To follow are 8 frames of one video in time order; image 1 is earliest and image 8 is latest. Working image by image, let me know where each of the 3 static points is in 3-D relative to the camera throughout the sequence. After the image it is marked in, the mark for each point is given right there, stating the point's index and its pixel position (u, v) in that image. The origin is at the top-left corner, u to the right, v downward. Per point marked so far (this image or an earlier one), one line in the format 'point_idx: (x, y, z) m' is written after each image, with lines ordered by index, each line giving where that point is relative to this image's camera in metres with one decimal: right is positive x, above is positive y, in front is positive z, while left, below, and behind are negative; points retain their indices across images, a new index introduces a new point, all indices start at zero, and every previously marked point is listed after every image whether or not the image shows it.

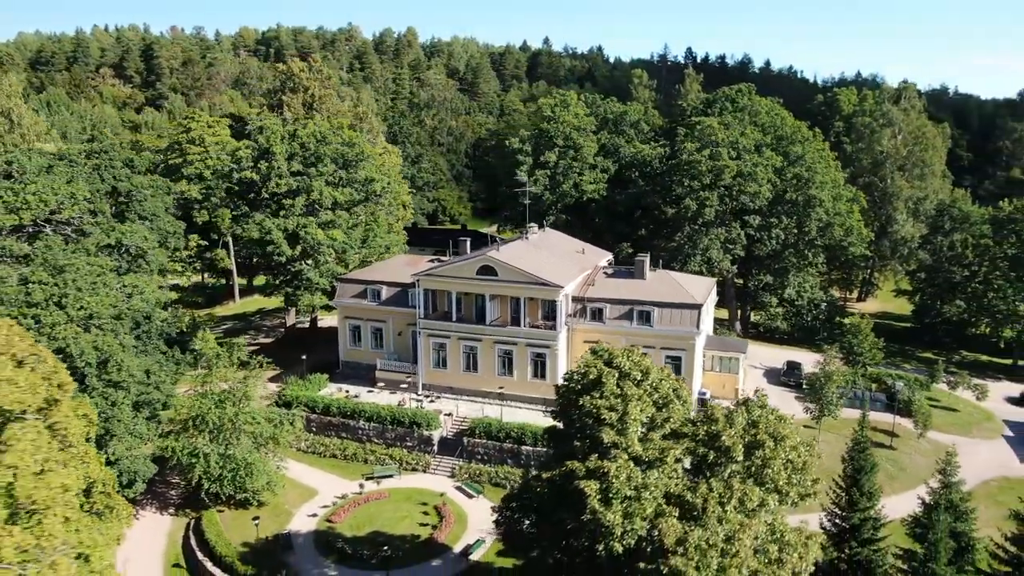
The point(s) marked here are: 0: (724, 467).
0: (+5.8, -4.9, +19.4) m
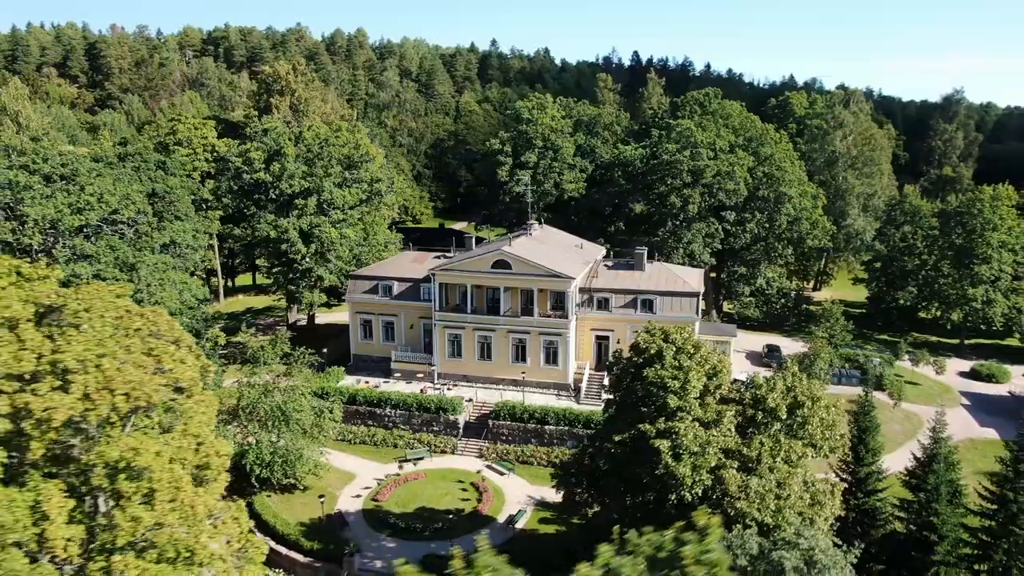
0: (+8.1, -4.3, +22.5) m
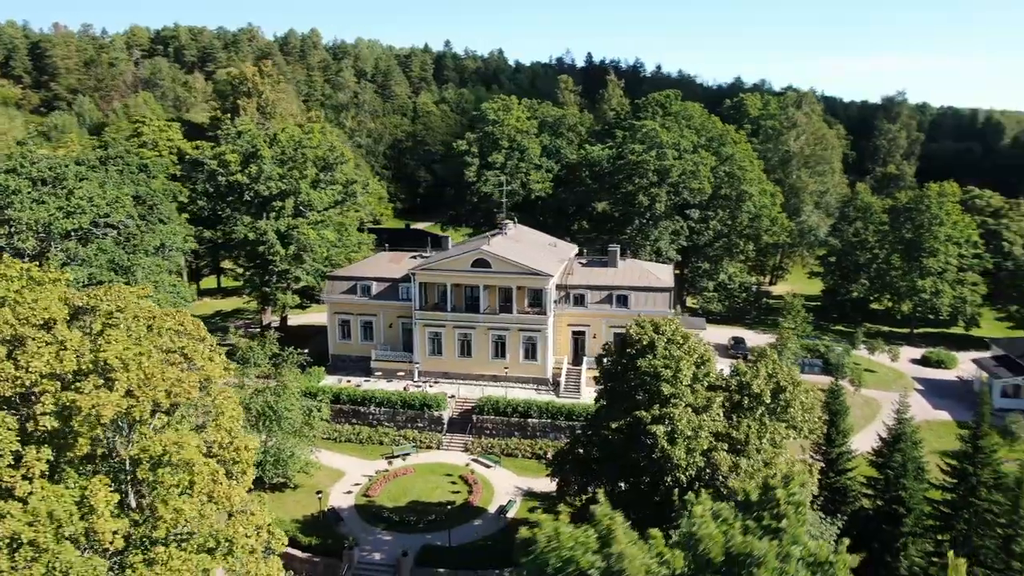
0: (+8.1, -4.1, +23.9) m
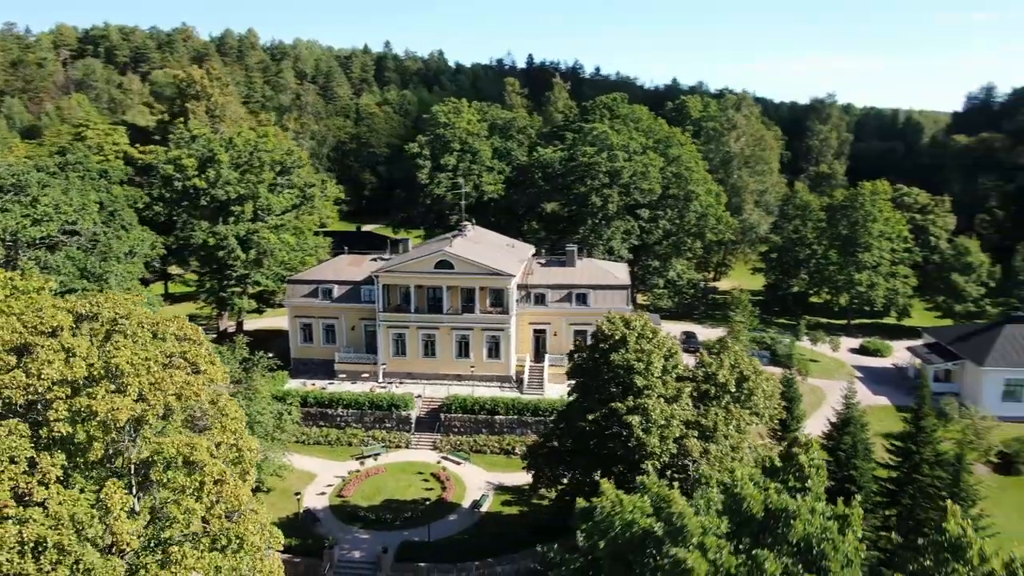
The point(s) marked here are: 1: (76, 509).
0: (+7.4, -3.9, +25.5) m
1: (-8.4, -4.3, +14.0) m
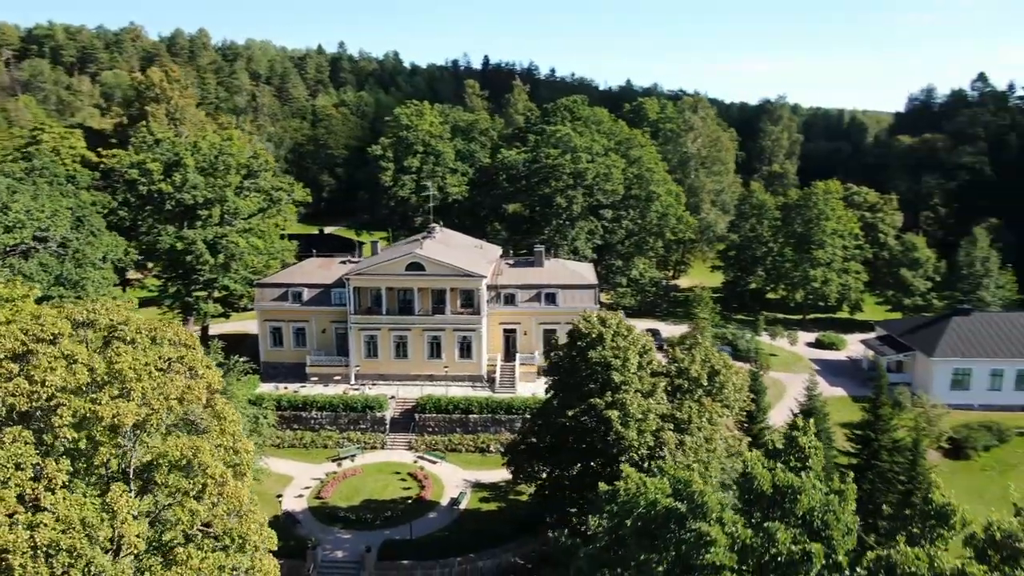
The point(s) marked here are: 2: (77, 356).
0: (+6.7, -3.8, +26.6) m
1: (-8.4, -4.4, +14.2) m
2: (-9.3, -1.4, +15.5) m
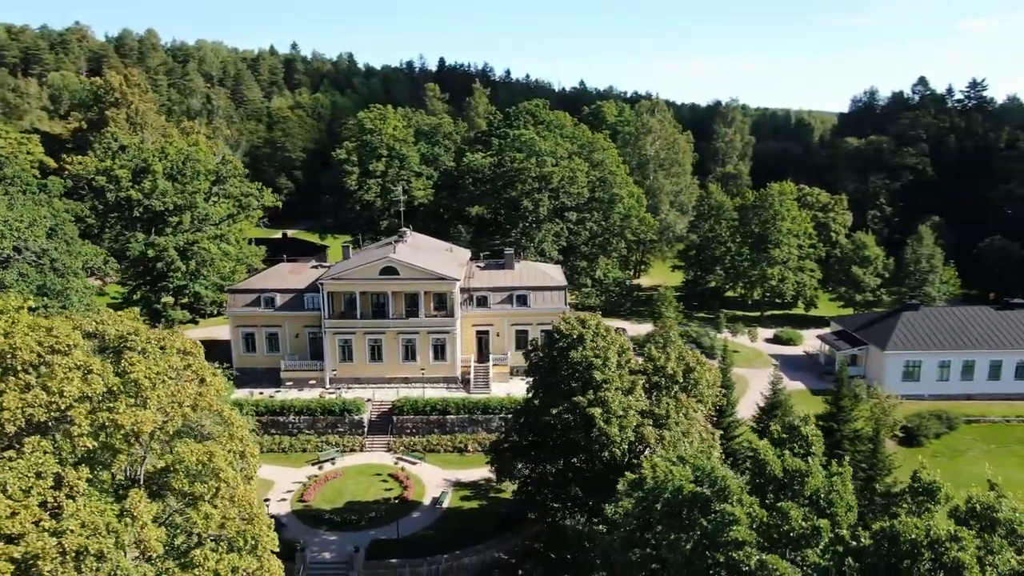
0: (+6.1, -3.8, +27.9) m
1: (-8.2, -4.7, +14.6) m
2: (-9.2, -1.7, +15.9) m
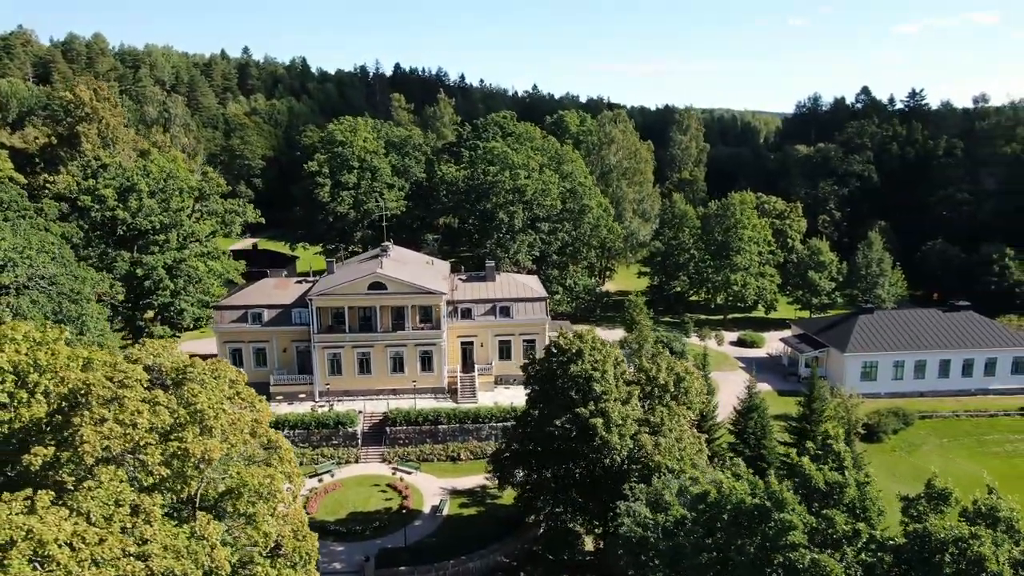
0: (+6.2, -4.5, +30.0) m
1: (-7.2, -5.5, +15.8) m
2: (-8.3, -2.6, +17.0) m
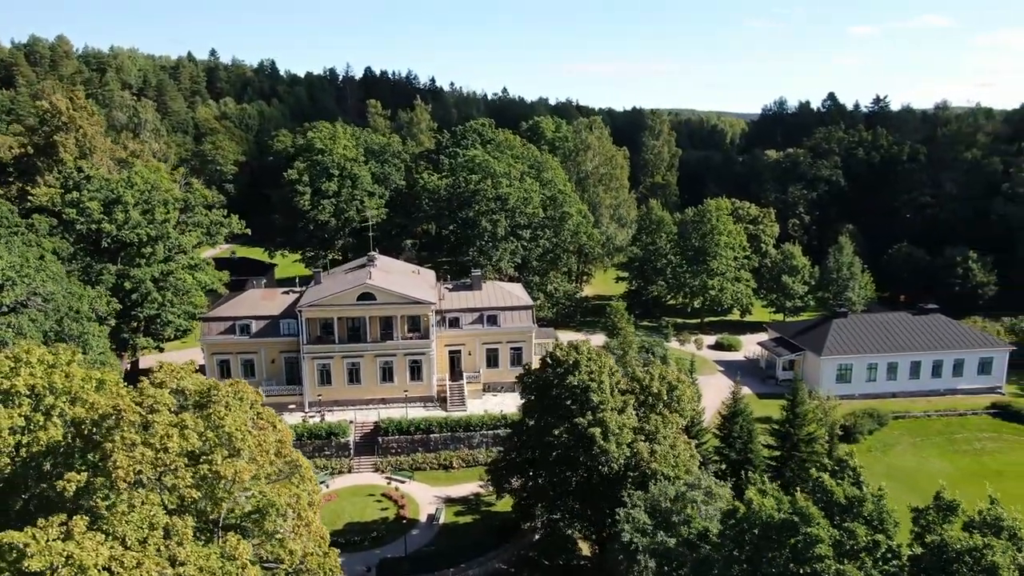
0: (+6.1, -5.0, +31.0) m
1: (-6.7, -6.1, +16.2) m
2: (-7.9, -3.2, +17.3) m
